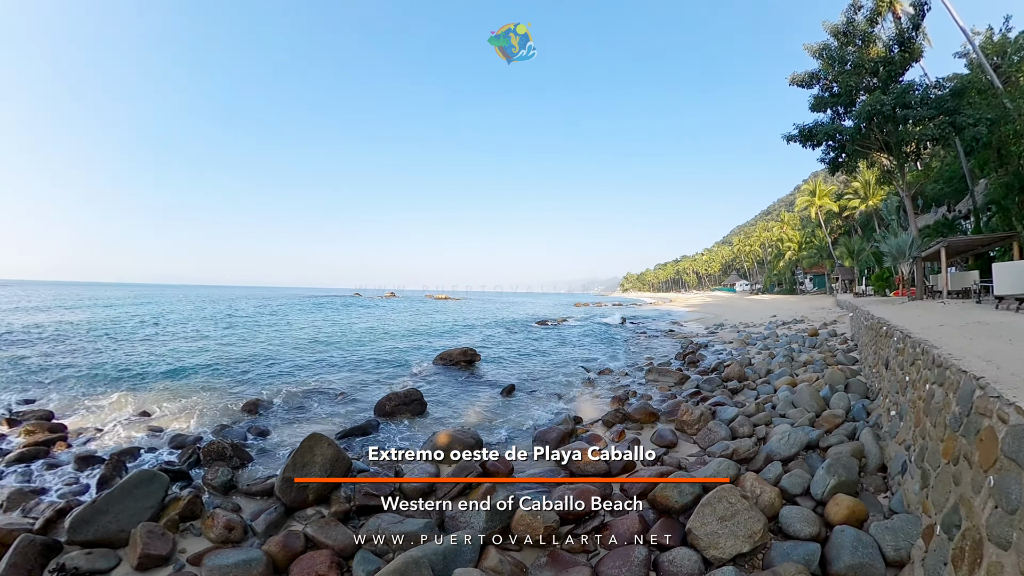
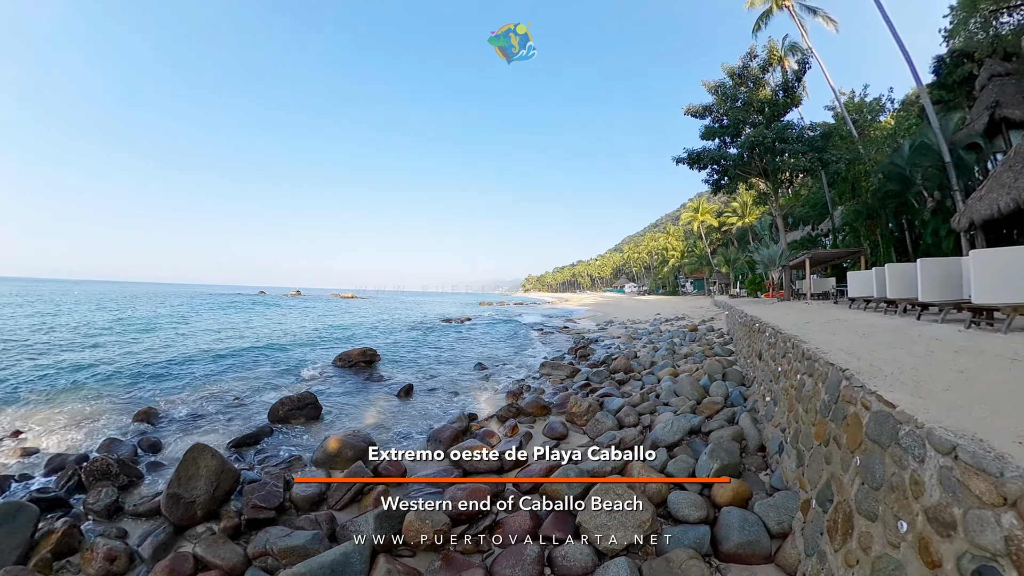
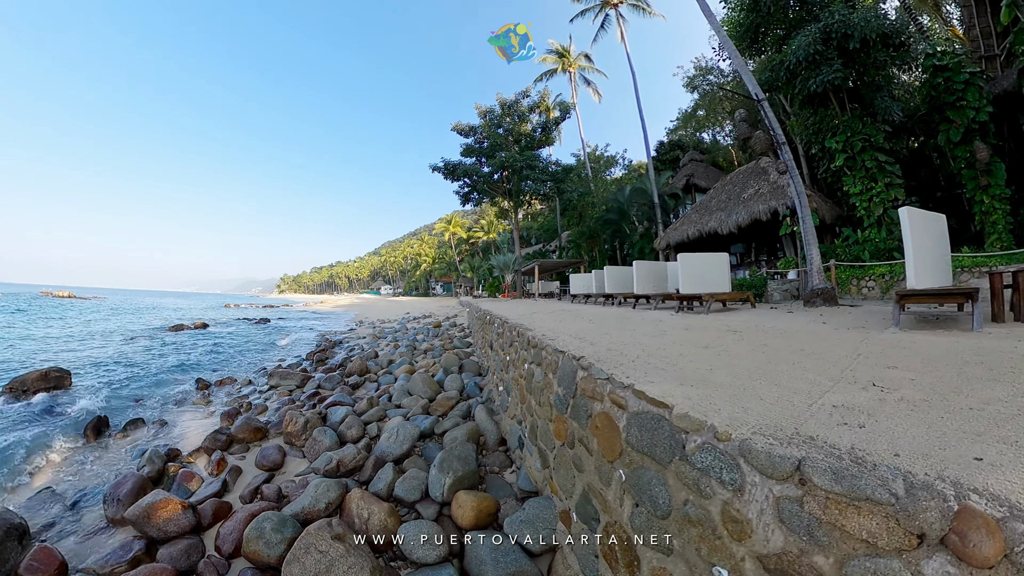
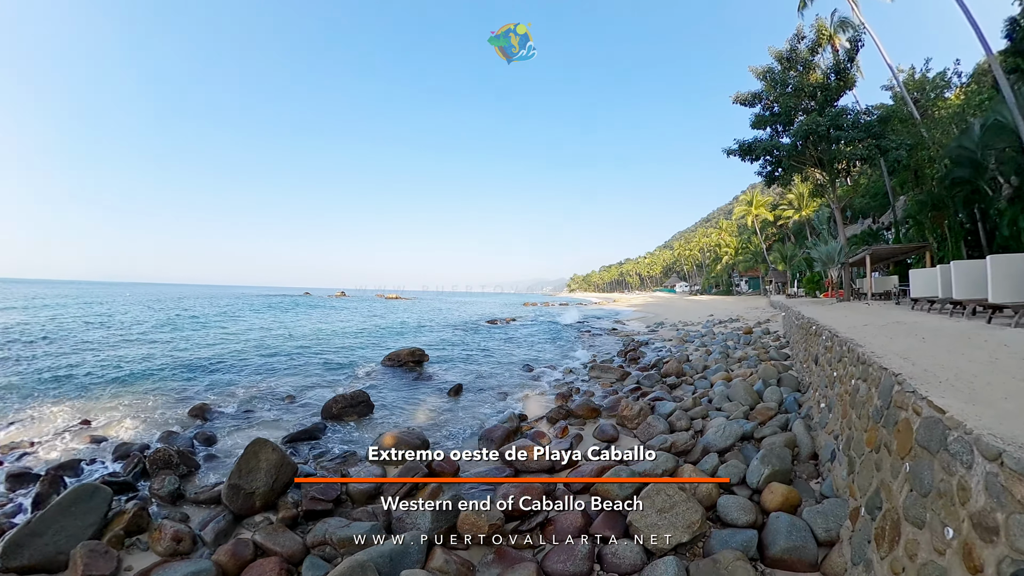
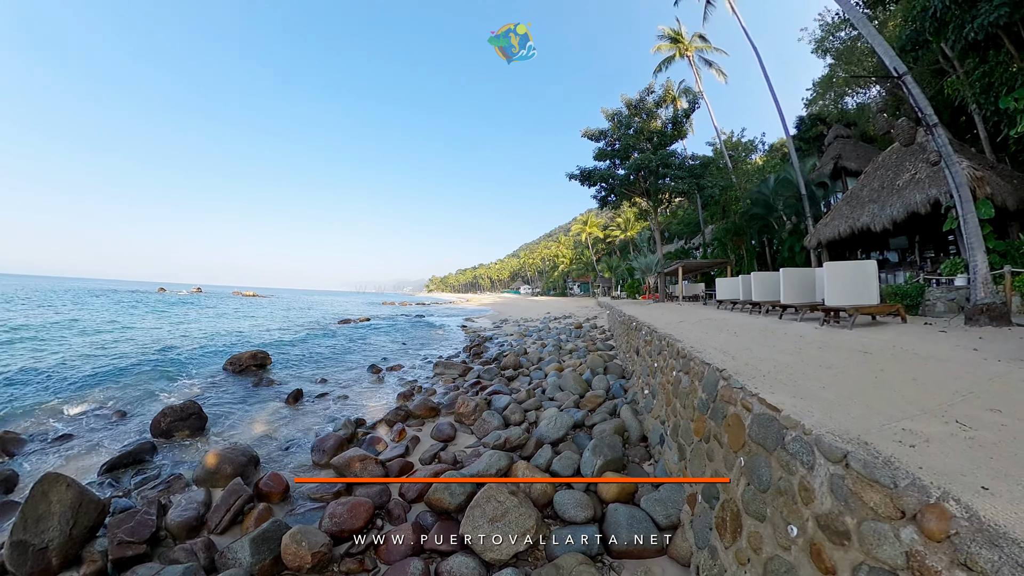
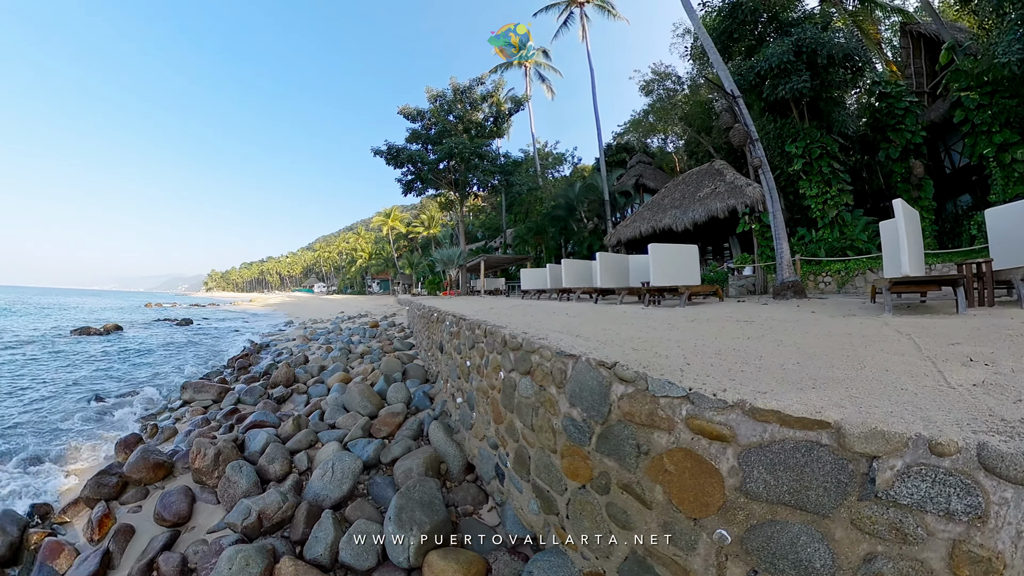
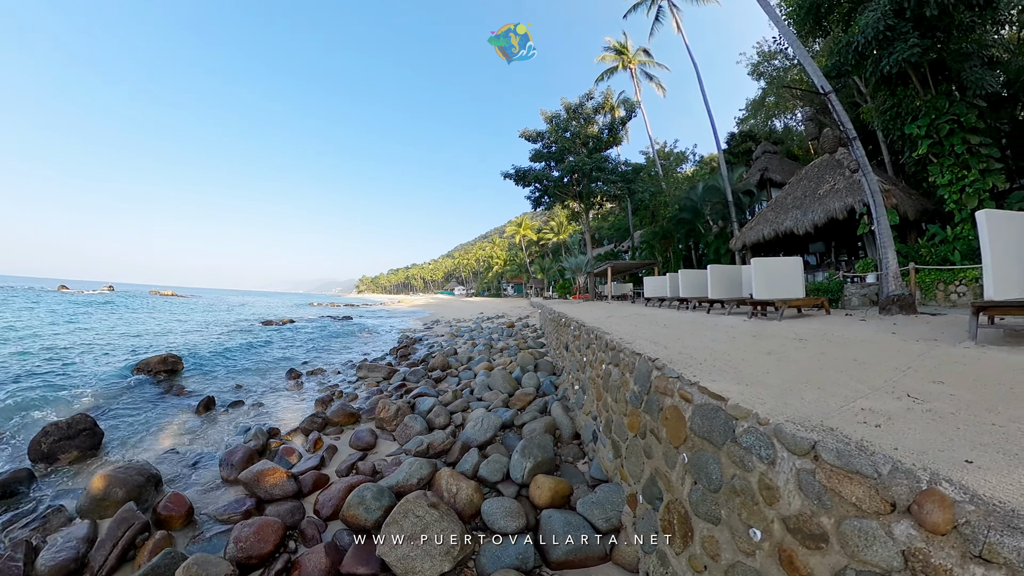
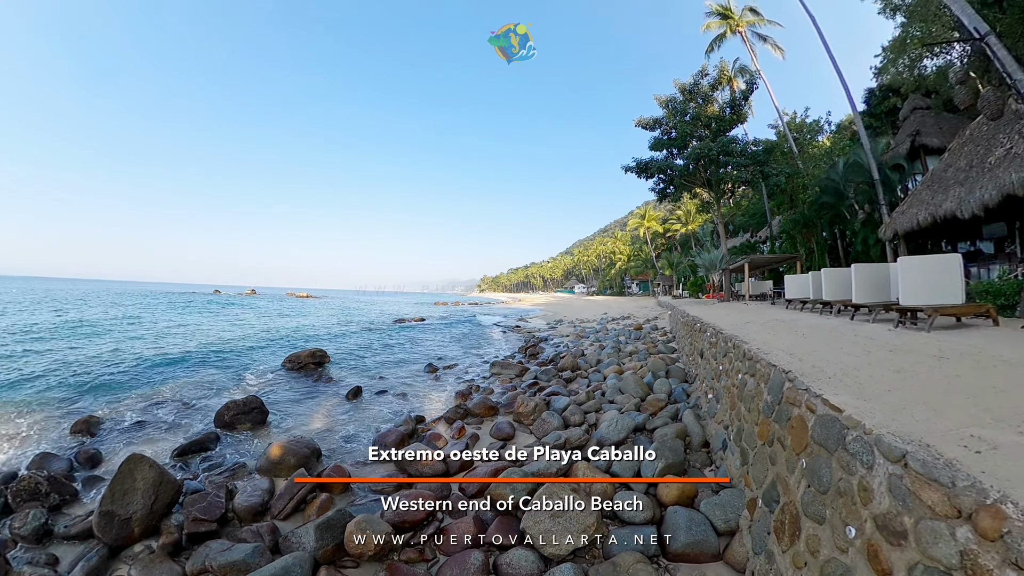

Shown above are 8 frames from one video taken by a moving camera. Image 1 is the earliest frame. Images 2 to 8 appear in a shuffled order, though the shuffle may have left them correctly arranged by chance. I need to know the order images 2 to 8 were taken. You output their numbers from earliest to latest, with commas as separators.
4, 2, 8, 5, 7, 3, 6
